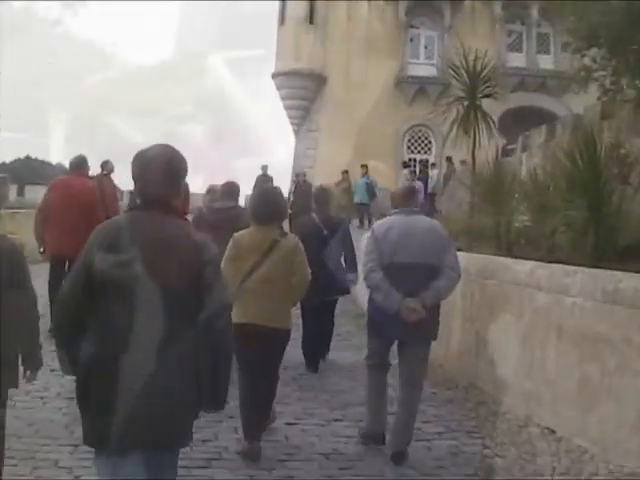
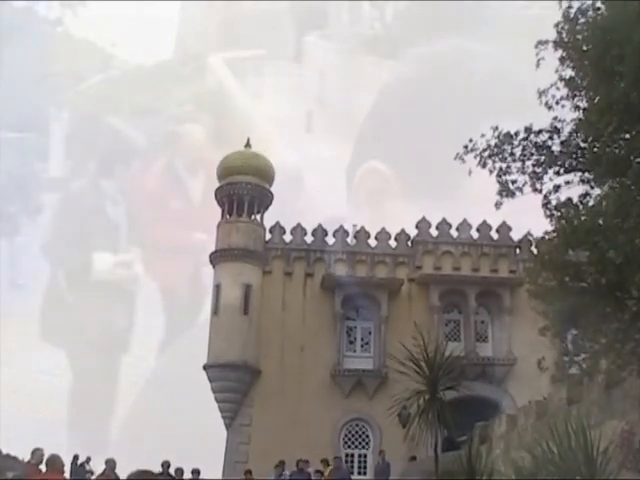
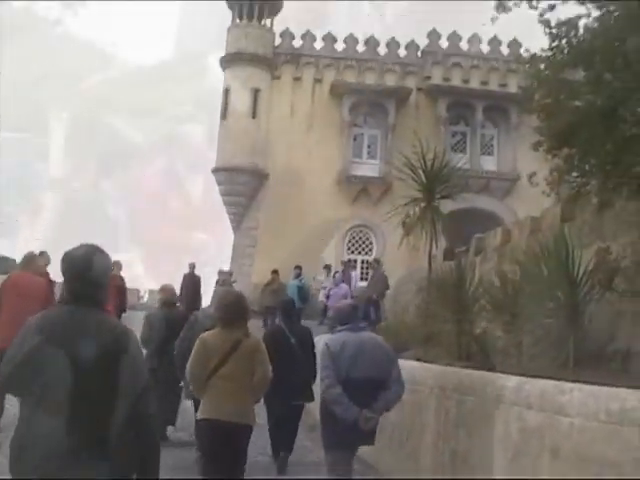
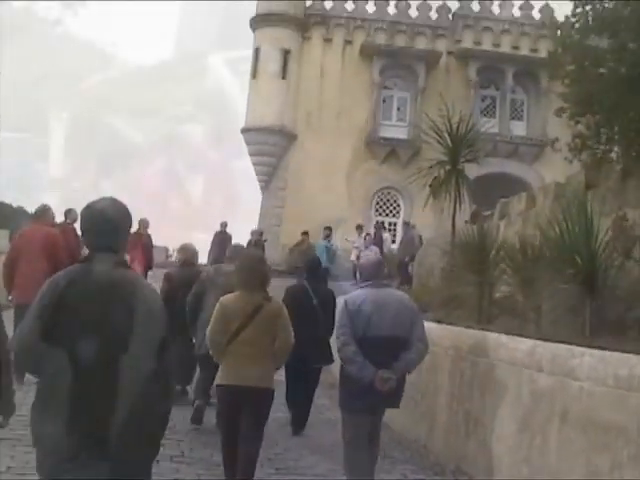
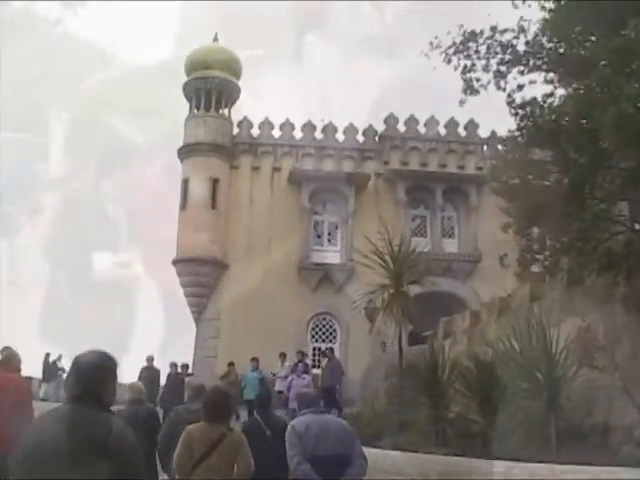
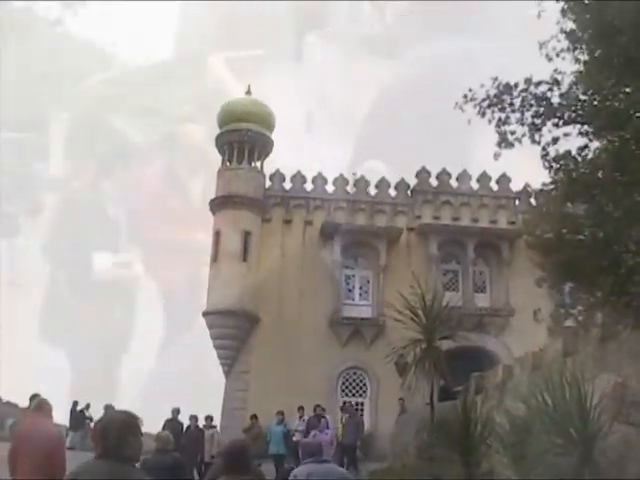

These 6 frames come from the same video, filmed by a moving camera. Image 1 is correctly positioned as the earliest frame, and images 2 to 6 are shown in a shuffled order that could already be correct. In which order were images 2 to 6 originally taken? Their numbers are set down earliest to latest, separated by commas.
4, 3, 5, 6, 2
